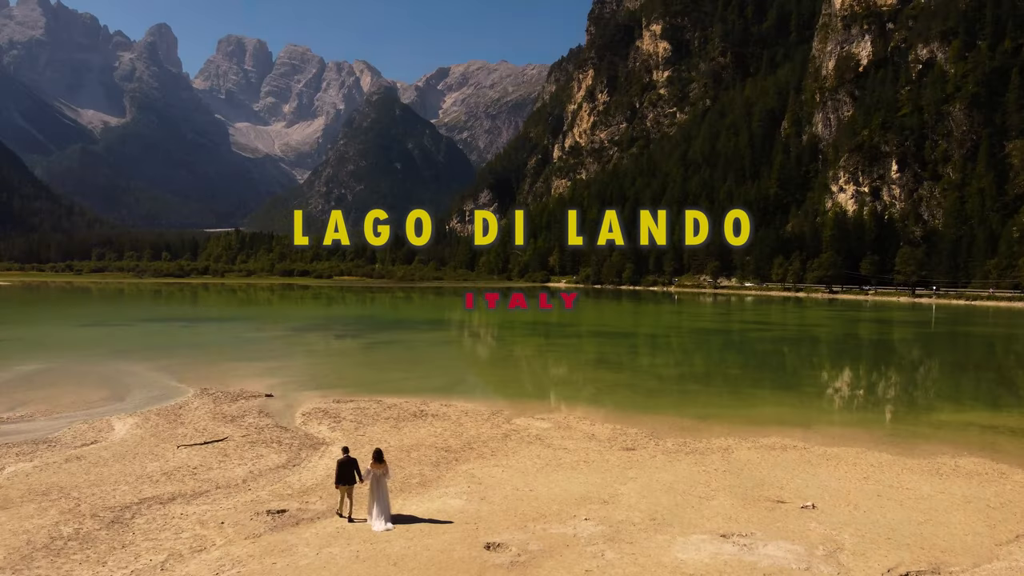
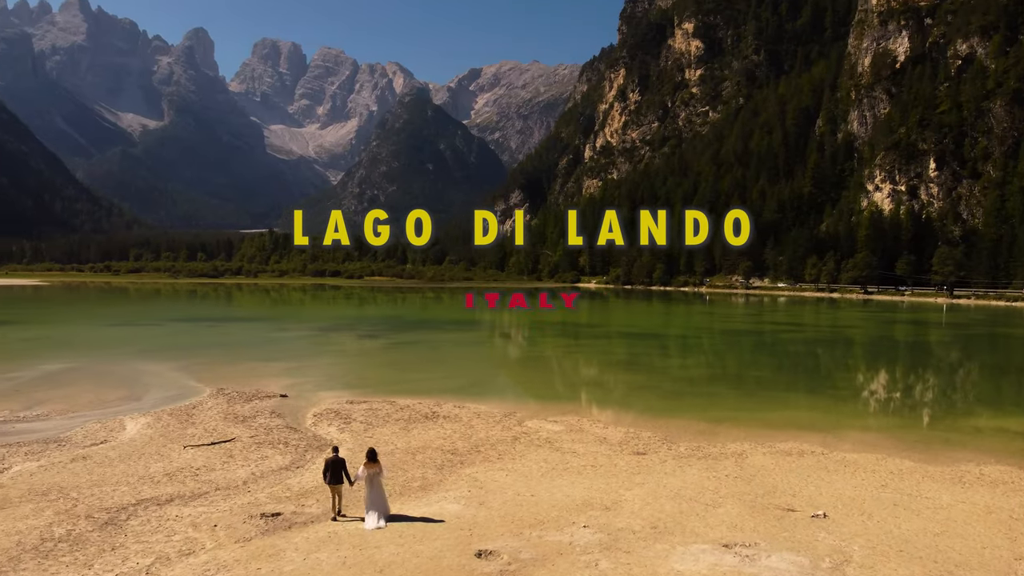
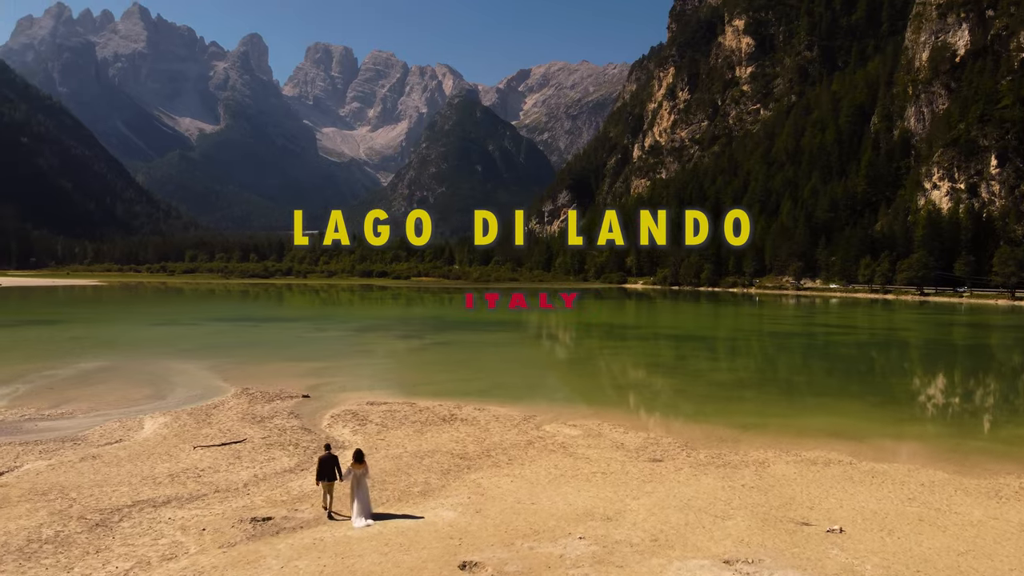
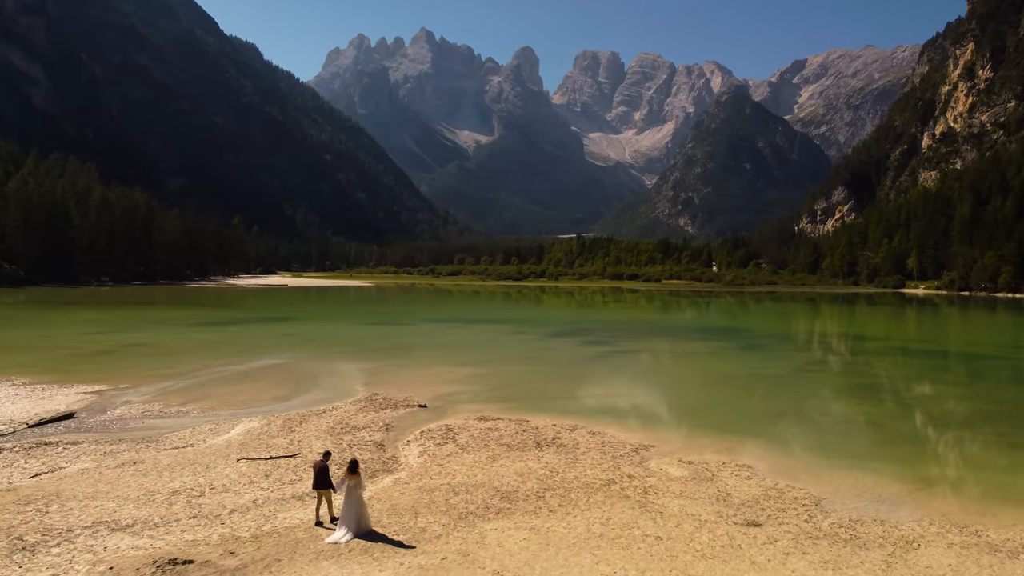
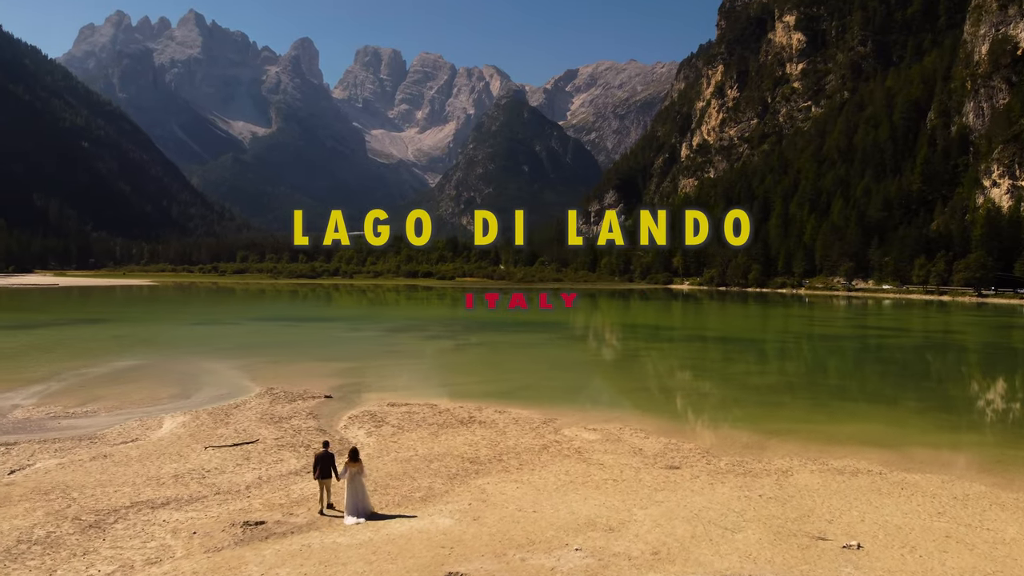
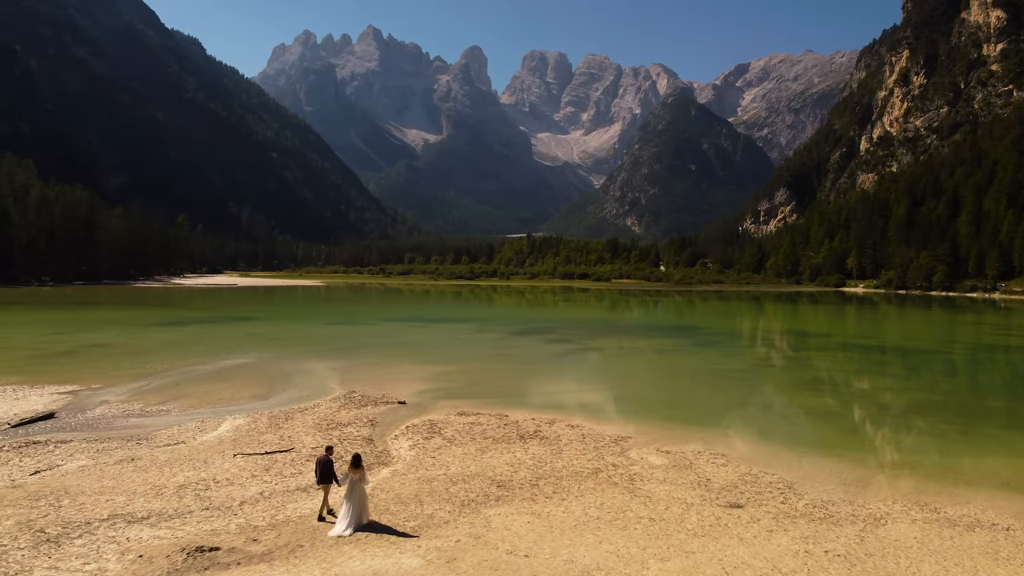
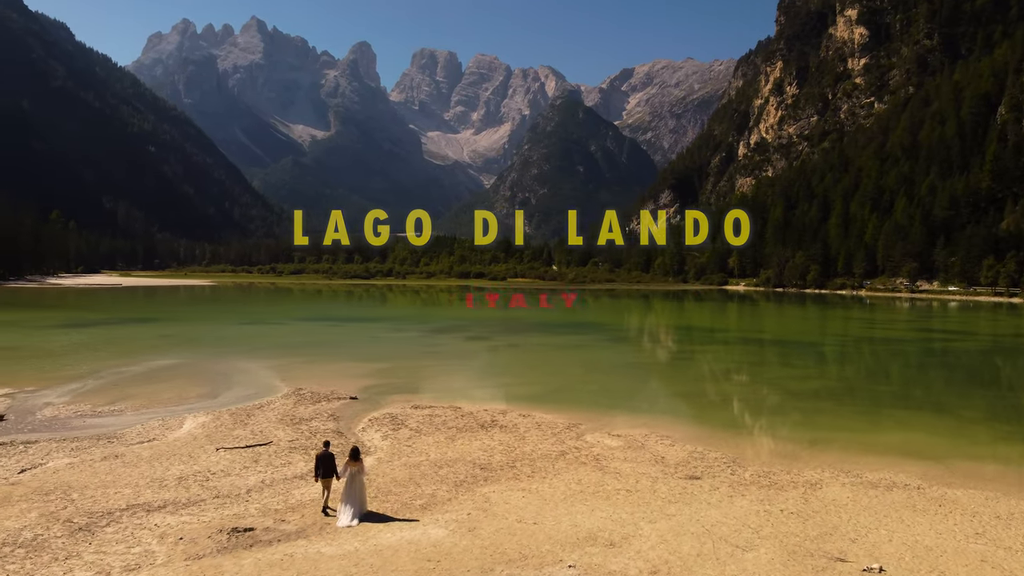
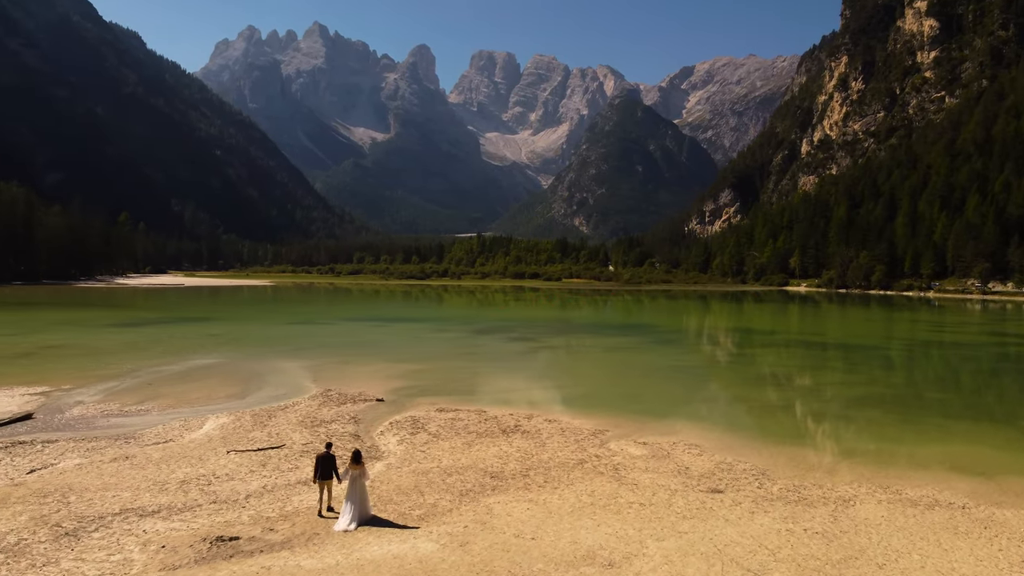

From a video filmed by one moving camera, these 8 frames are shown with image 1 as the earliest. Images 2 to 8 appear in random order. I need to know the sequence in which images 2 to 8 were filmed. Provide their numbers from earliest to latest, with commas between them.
2, 3, 5, 7, 8, 6, 4
